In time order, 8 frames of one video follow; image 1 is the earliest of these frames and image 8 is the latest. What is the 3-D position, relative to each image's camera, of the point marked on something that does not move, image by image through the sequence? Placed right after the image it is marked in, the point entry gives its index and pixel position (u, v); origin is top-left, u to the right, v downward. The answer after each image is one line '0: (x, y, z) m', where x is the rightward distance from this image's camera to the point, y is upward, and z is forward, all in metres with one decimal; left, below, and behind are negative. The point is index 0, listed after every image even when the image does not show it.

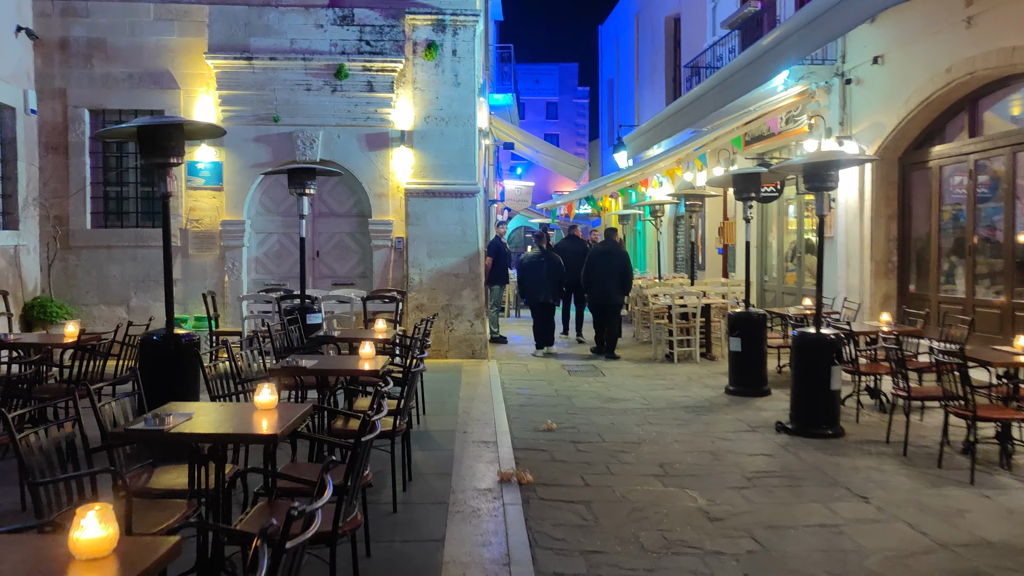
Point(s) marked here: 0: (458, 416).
0: (-0.5, -1.1, +7.0) m
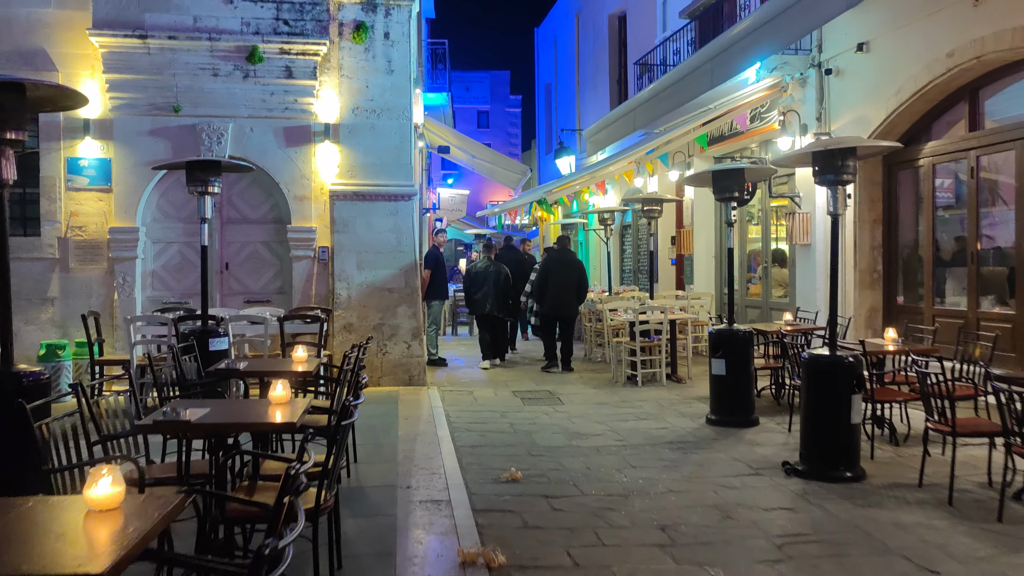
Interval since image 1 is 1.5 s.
0: (-0.8, -1.2, +5.7) m
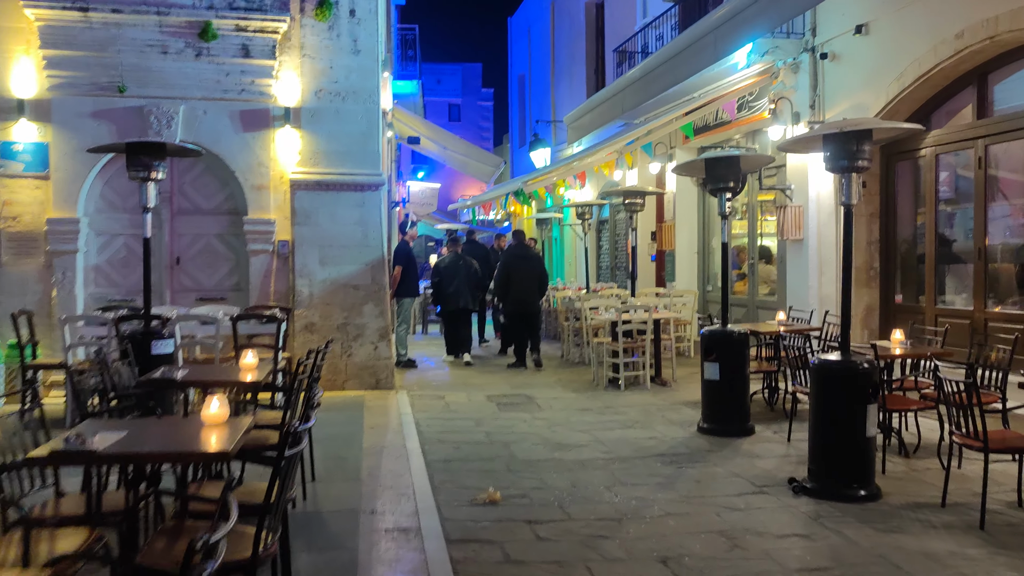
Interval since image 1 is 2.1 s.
0: (-0.9, -1.2, +5.1) m
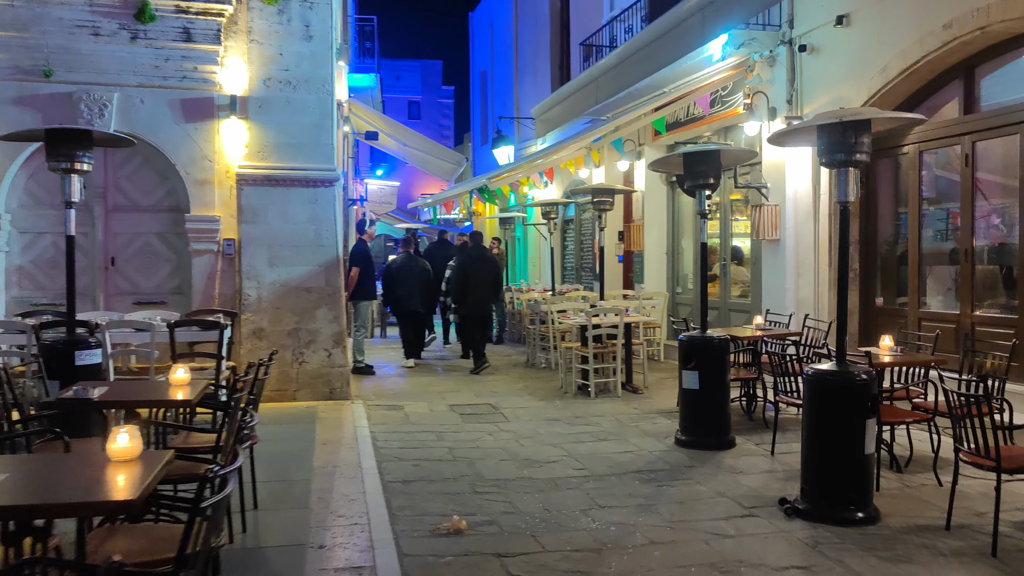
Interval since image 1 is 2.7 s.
0: (-1.1, -1.2, +4.5) m
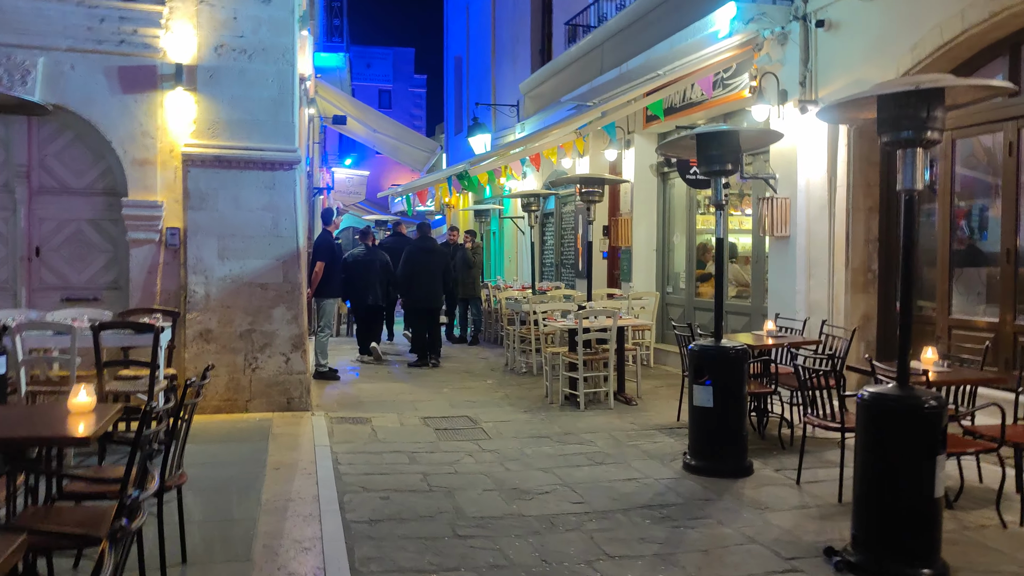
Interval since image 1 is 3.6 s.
0: (-1.1, -1.2, +3.7) m
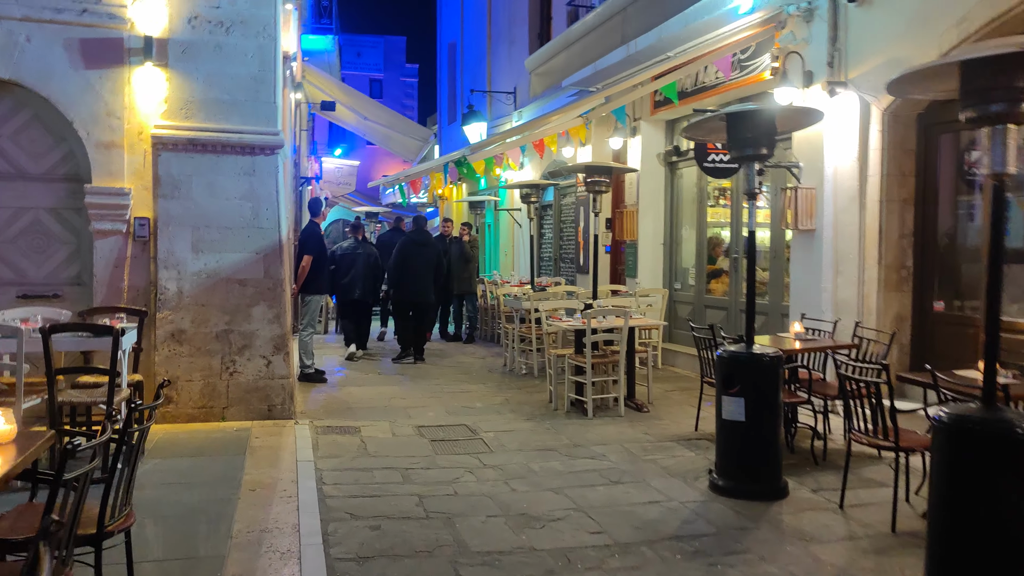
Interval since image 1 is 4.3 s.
0: (-1.1, -1.2, +3.1) m
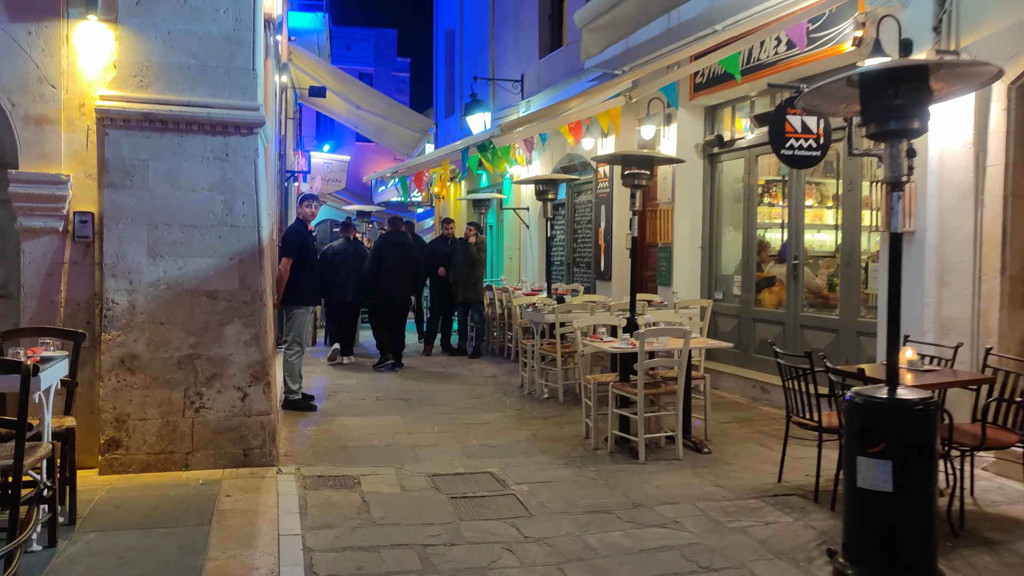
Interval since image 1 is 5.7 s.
0: (-0.8, -1.3, +1.8) m
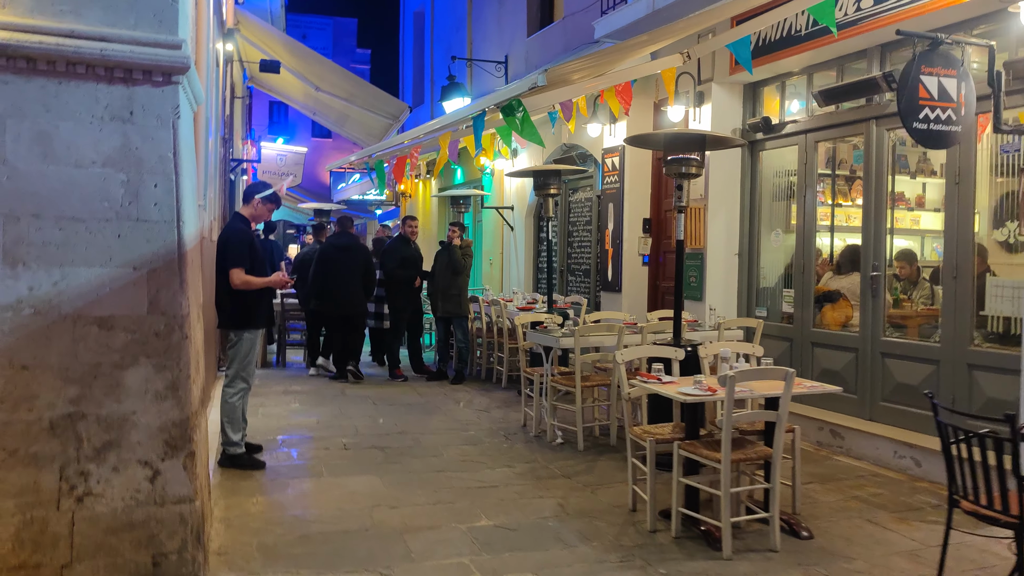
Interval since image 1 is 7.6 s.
0: (-0.4, -1.4, +0.1) m
